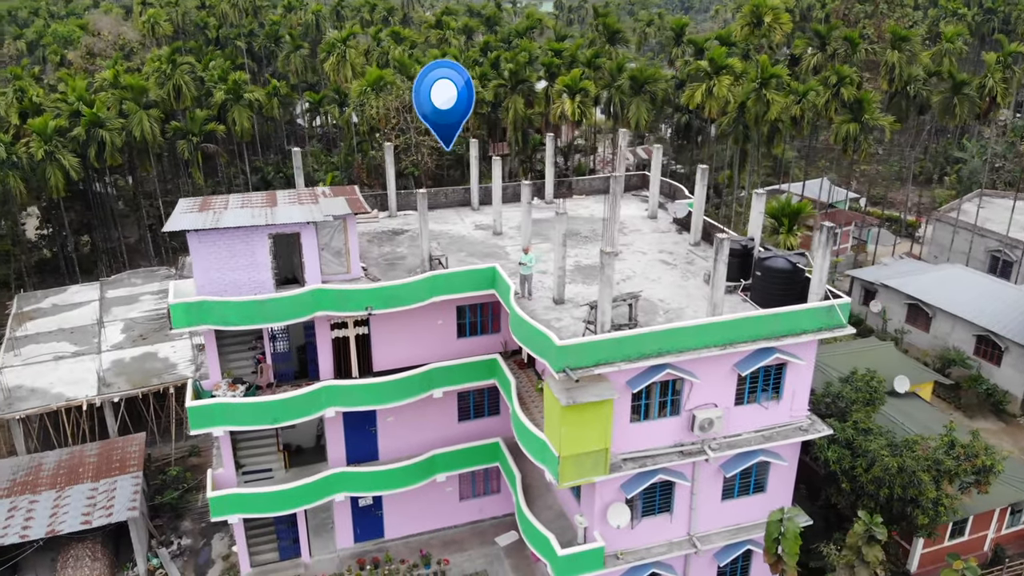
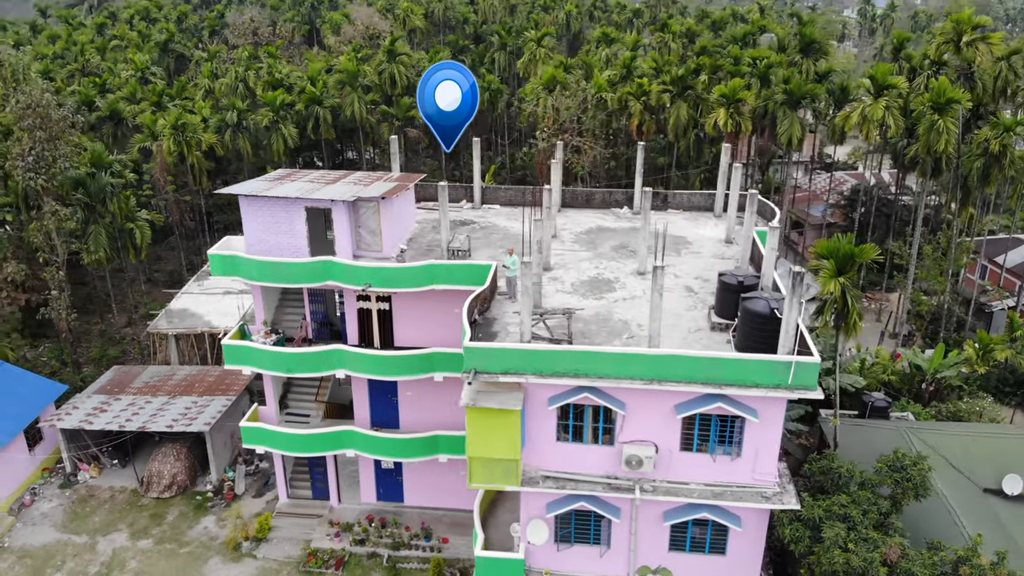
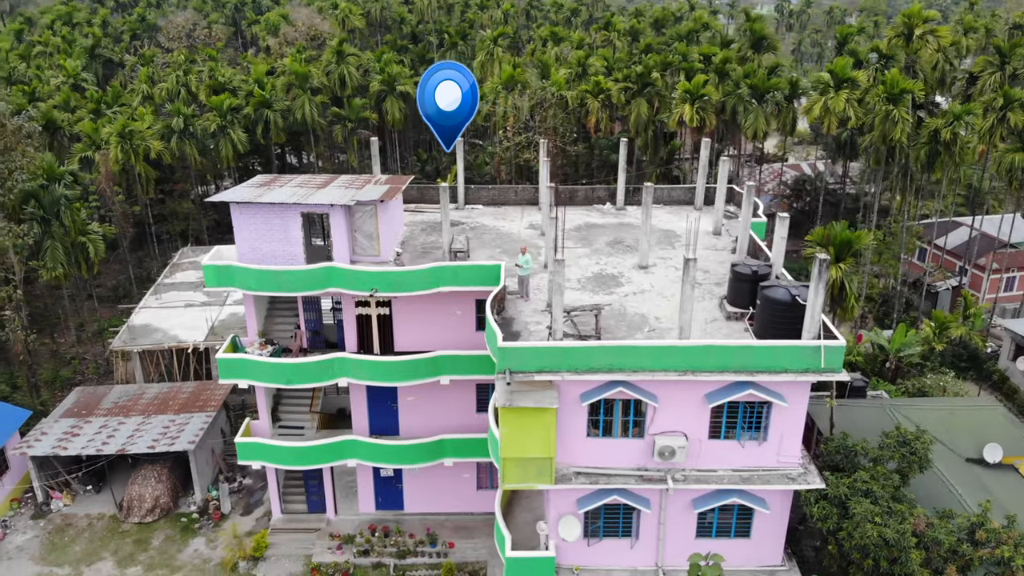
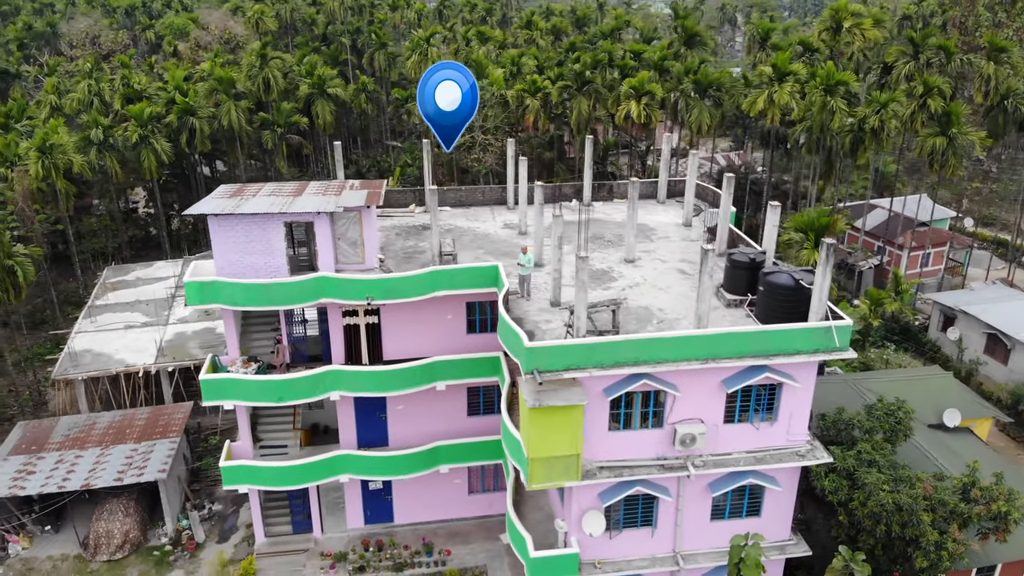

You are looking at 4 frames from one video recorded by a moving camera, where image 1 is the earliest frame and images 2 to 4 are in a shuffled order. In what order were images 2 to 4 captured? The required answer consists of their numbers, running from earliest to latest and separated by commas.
4, 3, 2
